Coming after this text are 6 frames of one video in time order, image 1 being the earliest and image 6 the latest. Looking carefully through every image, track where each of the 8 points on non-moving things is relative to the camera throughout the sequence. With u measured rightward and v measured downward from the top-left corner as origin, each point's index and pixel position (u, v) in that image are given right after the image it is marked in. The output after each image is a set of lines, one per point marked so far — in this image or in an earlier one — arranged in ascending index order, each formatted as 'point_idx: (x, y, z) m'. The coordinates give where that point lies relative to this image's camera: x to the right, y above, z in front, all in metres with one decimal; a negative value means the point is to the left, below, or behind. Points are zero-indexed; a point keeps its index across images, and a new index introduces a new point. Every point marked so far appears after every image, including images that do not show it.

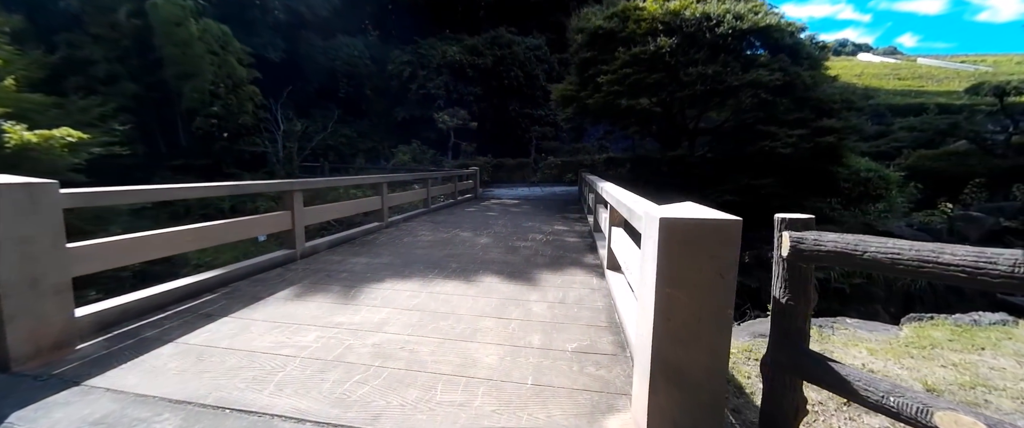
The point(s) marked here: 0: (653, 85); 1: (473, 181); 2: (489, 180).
0: (+2.9, +2.6, +7.6) m
1: (-1.1, +1.0, +11.0) m
2: (-0.9, +1.3, +14.6) m
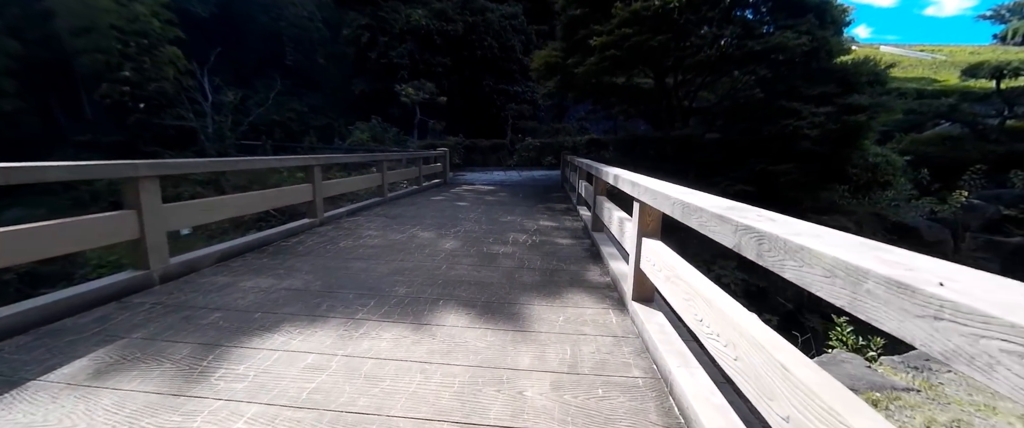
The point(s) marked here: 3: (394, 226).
0: (+2.5, +2.8, +6.5) m
1: (-1.7, +1.3, +9.6) m
2: (-1.8, +1.8, +13.2) m
3: (-1.4, -0.2, +4.3) m
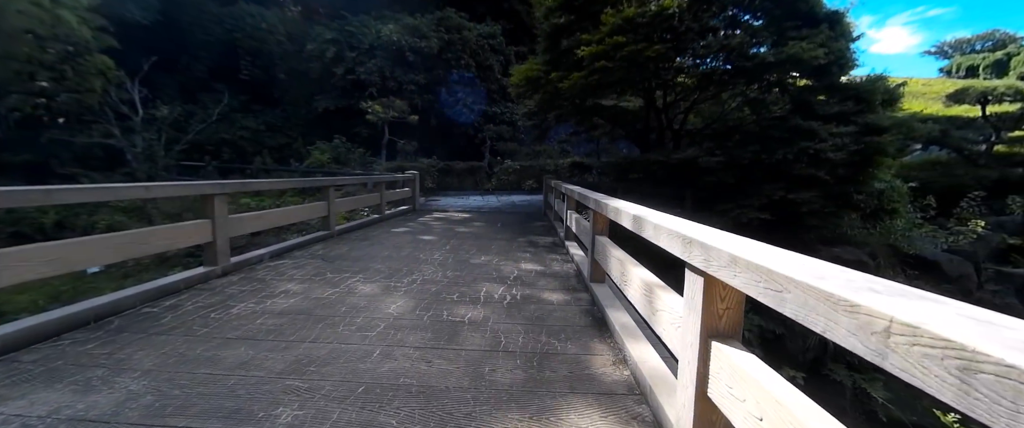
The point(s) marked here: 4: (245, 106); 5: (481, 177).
0: (+2.1, +2.3, +5.7) m
1: (-2.3, +0.6, +8.5) m
2: (-2.5, +0.9, +12.1) m
3: (-1.7, -0.6, +3.2) m
4: (-8.4, +3.4, +11.9) m
5: (-1.1, +1.3, +13.4) m
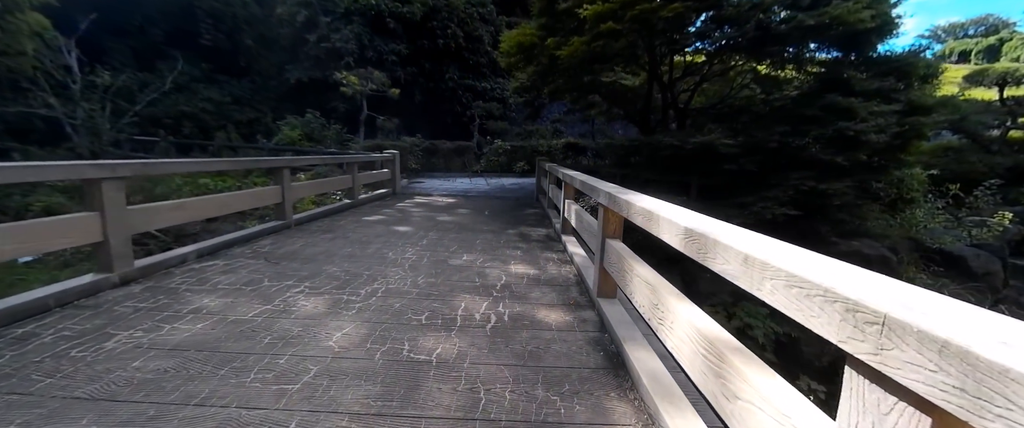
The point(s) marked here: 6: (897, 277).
0: (+2.0, +2.4, +5.0) m
1: (-2.5, +0.9, +7.7) m
2: (-2.8, +1.4, +11.3) m
3: (-1.8, -0.5, +2.5) m
4: (-8.7, +4.0, +10.8) m
5: (-1.4, +1.9, +12.6) m
6: (+5.7, -0.9, +5.5) m
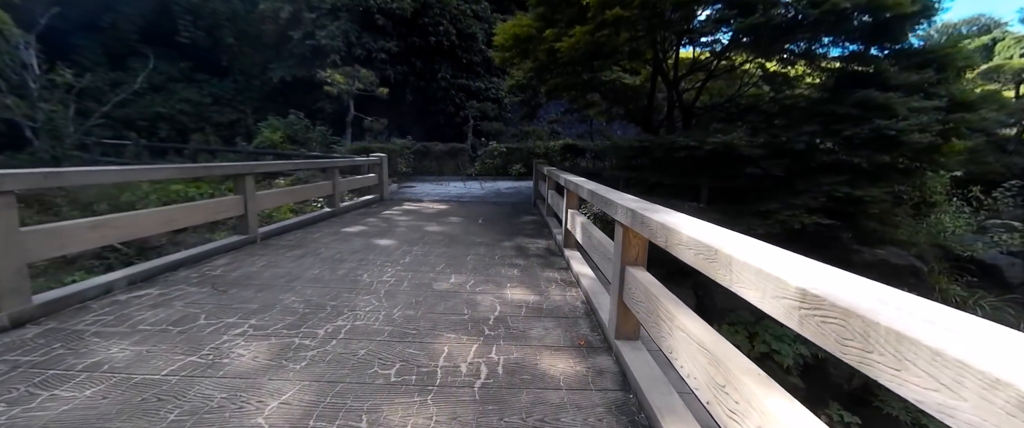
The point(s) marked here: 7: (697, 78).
0: (+1.9, +2.3, +4.5) m
1: (-2.6, +0.8, +7.2) m
2: (-2.9, +1.2, +10.8) m
3: (-1.8, -0.6, +2.0) m
4: (-8.8, +3.8, +10.2) m
5: (-1.6, +1.7, +12.1) m
6: (+5.6, -1.0, +5.1) m
7: (+3.5, +2.6, +7.2) m
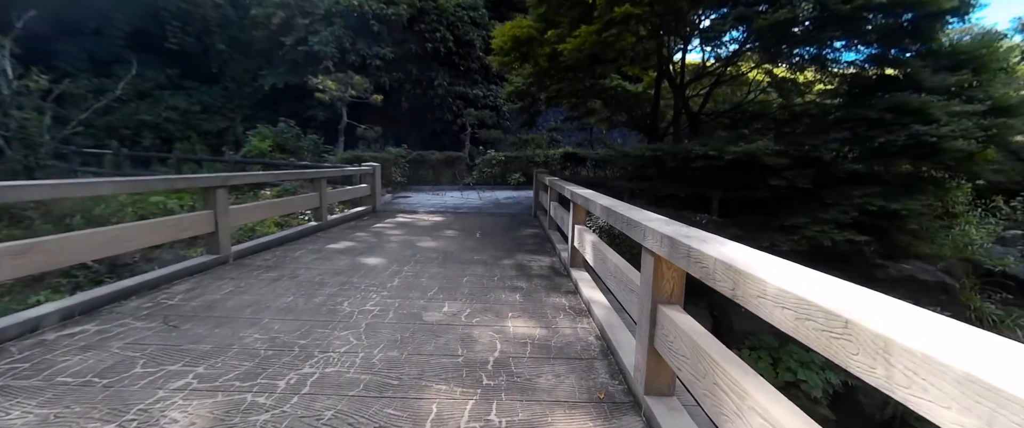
0: (+1.9, +2.2, +4.2) m
1: (-2.6, +0.5, +6.8) m
2: (-3.0, +0.9, +10.4) m
3: (-1.8, -0.7, +1.6) m
4: (-8.9, +3.5, +9.9) m
5: (-1.6, +1.4, +11.8) m
6: (+5.6, -1.2, +4.7) m
7: (+3.5, +2.4, +6.9) m
